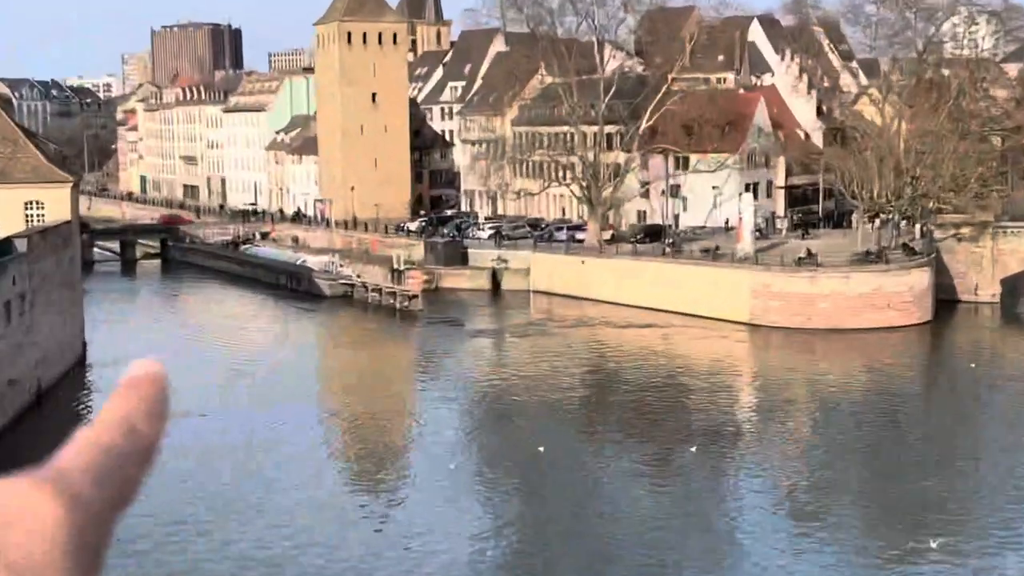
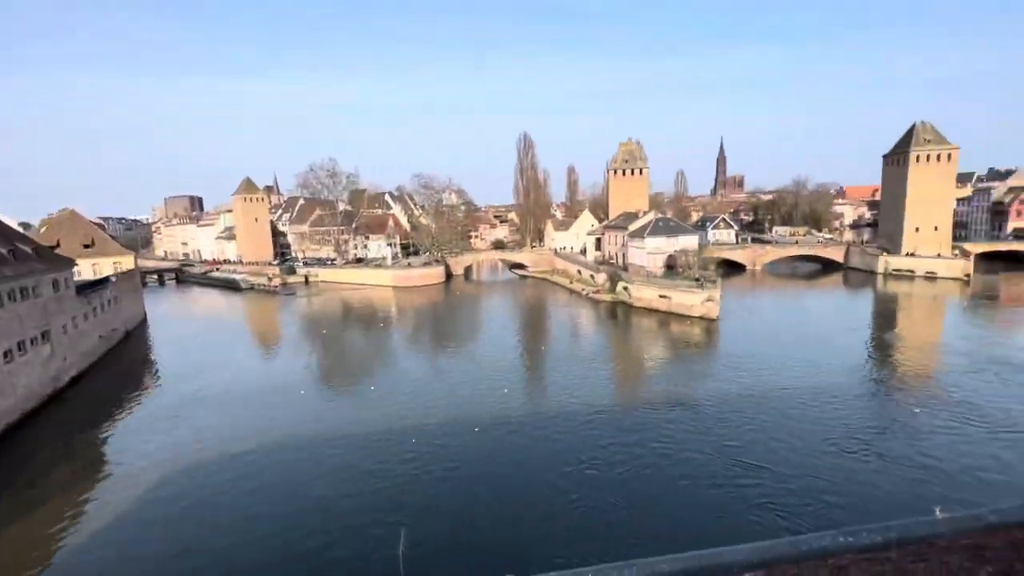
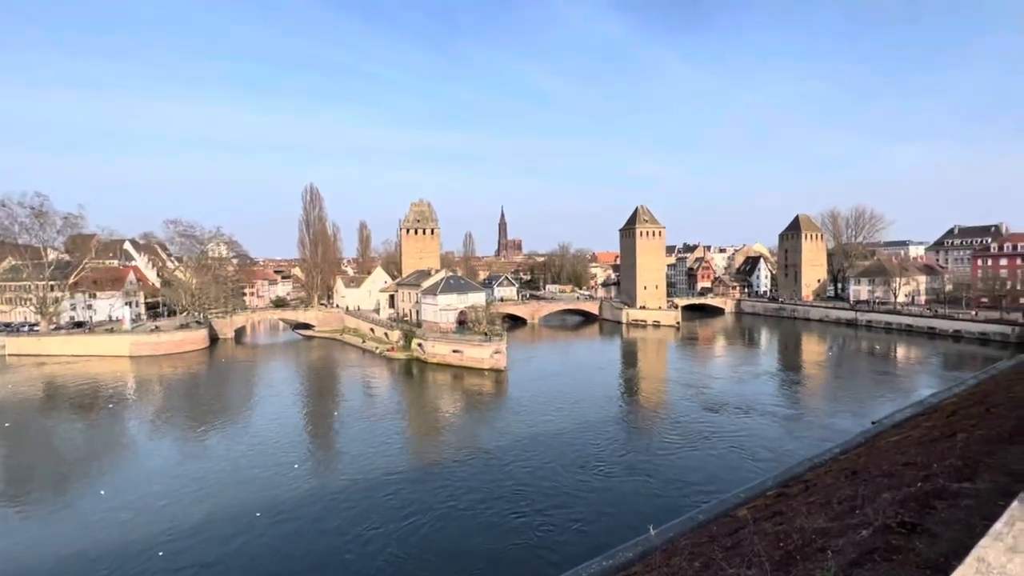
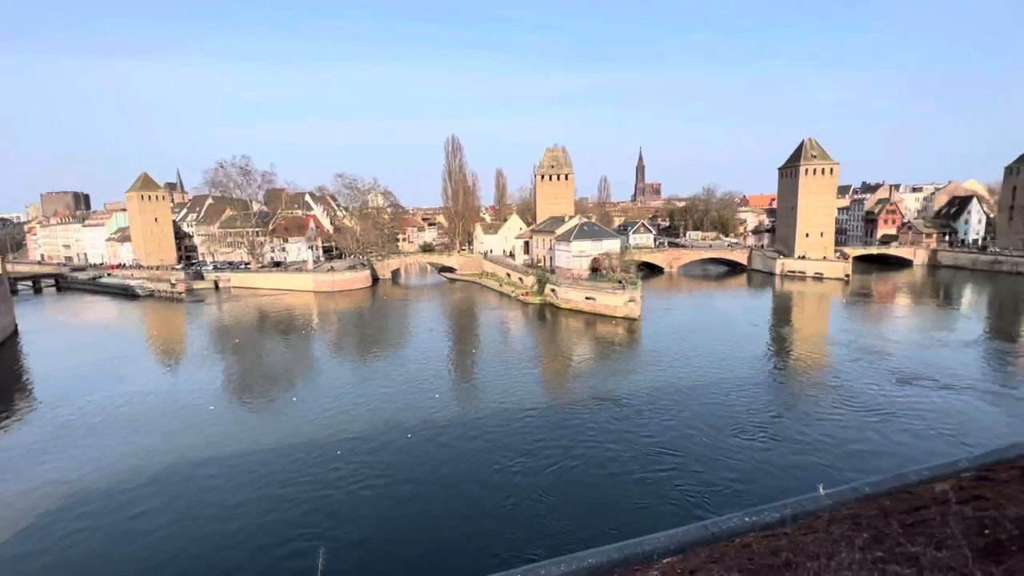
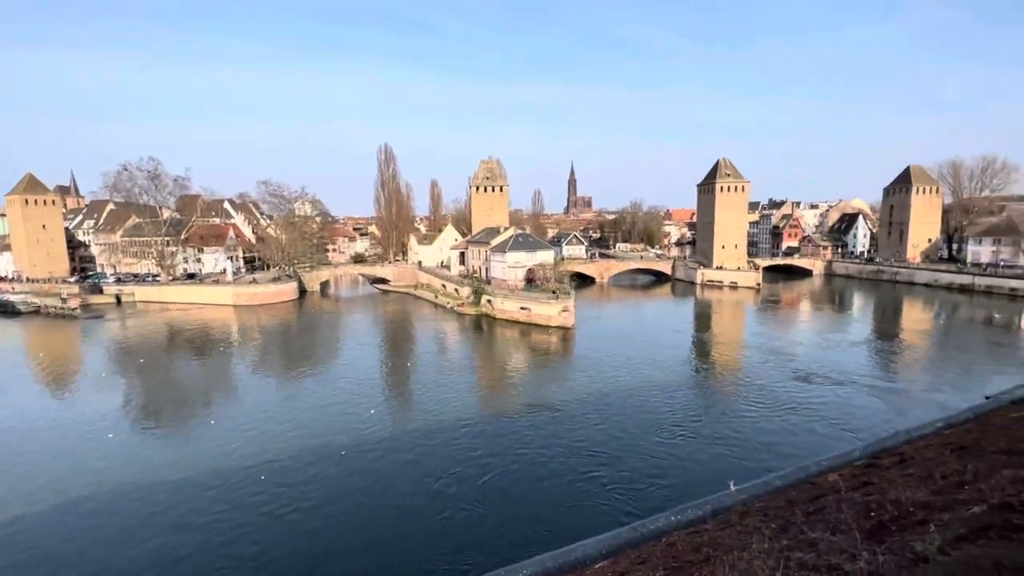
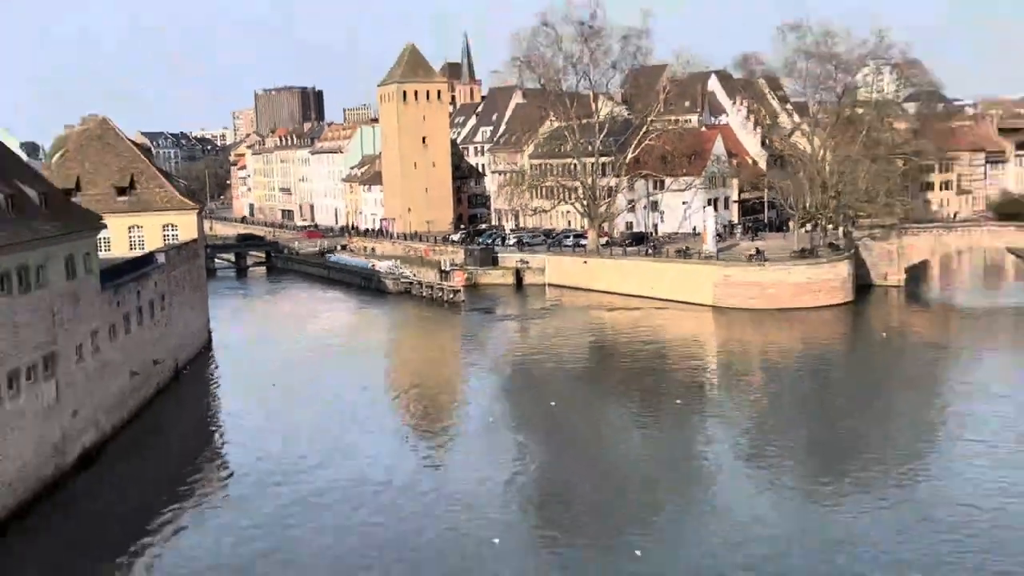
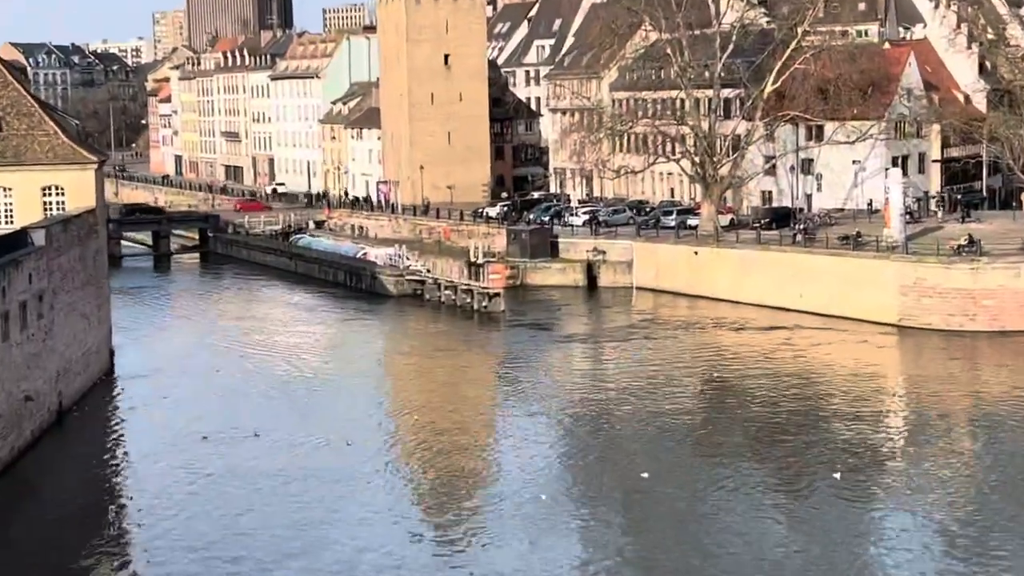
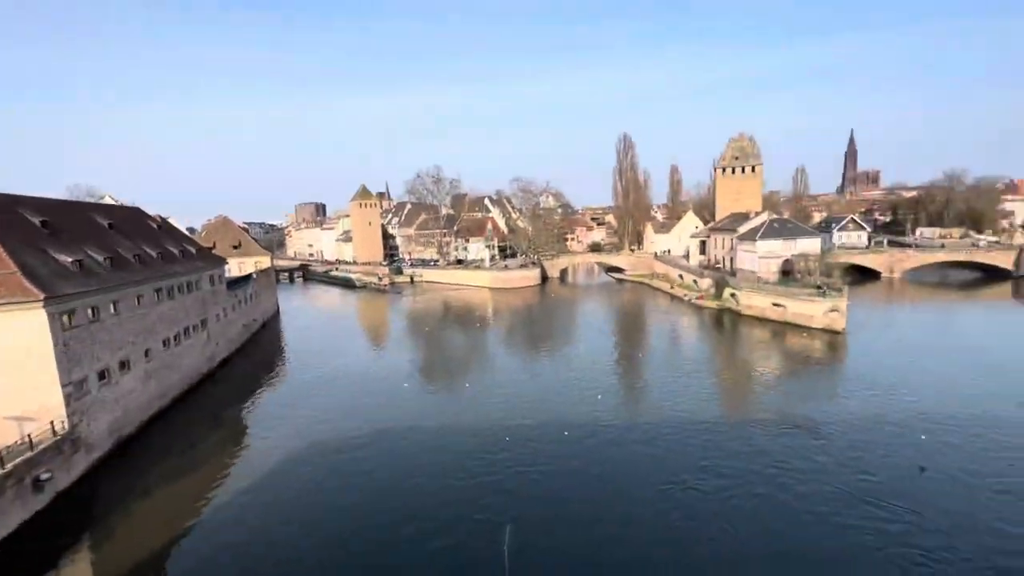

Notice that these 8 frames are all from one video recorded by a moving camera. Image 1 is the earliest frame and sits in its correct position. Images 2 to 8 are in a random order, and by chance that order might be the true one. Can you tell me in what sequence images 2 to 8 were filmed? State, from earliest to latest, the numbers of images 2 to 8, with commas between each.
7, 6, 8, 2, 4, 5, 3
